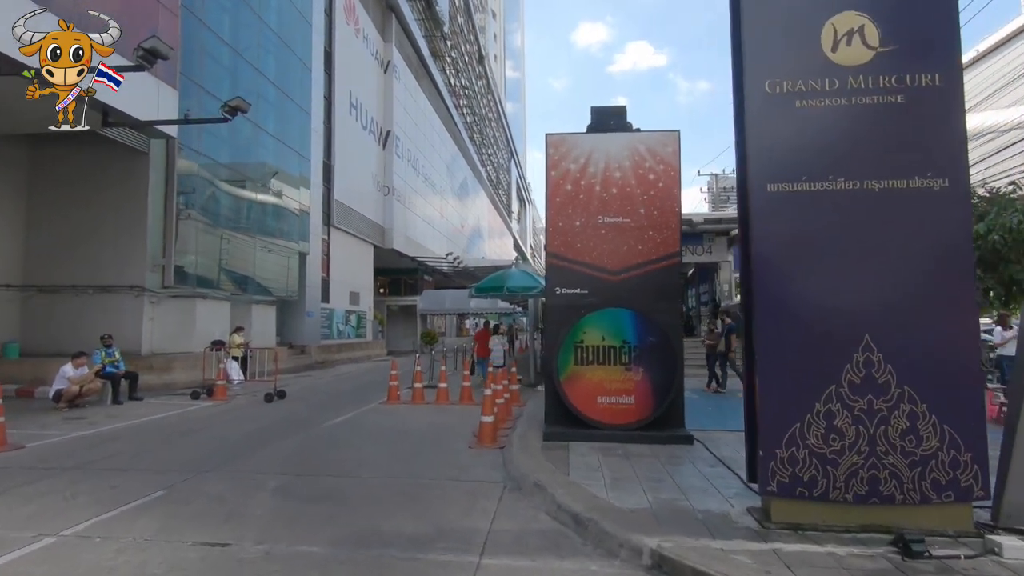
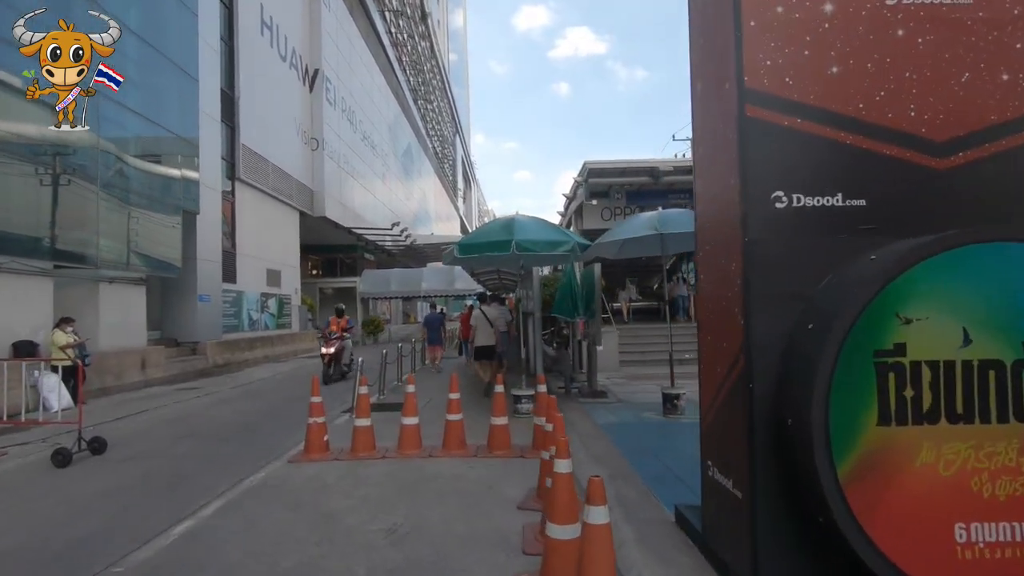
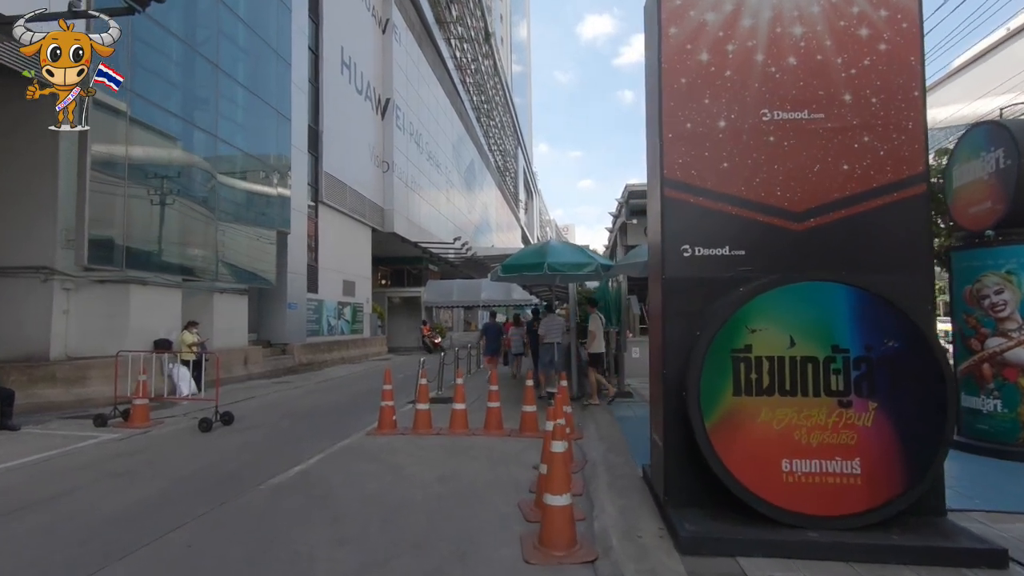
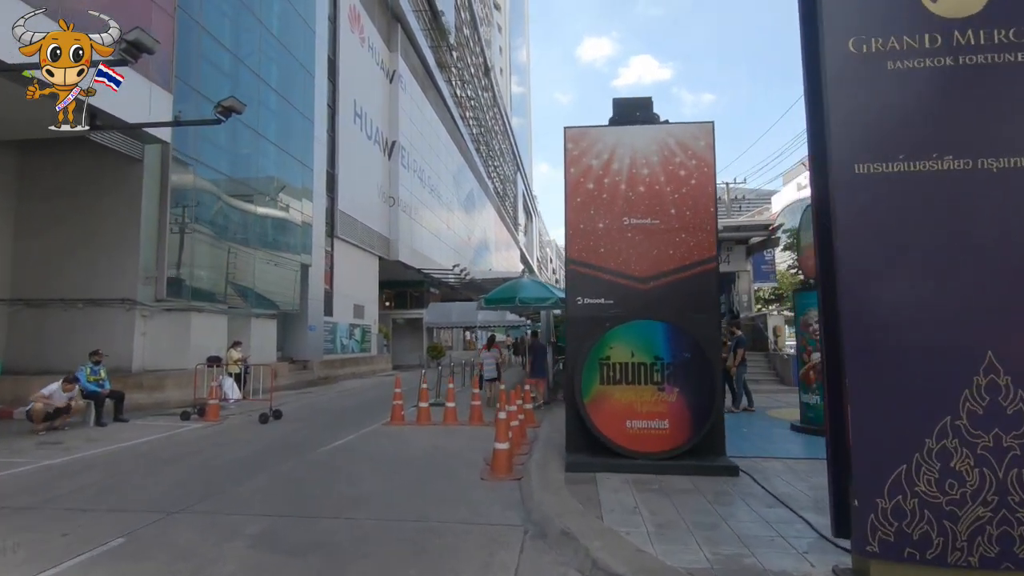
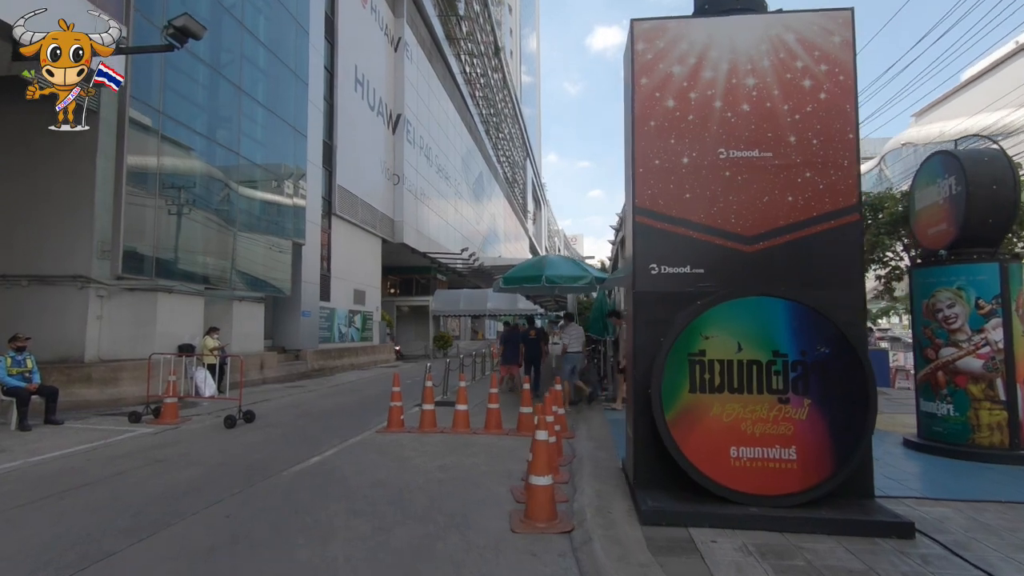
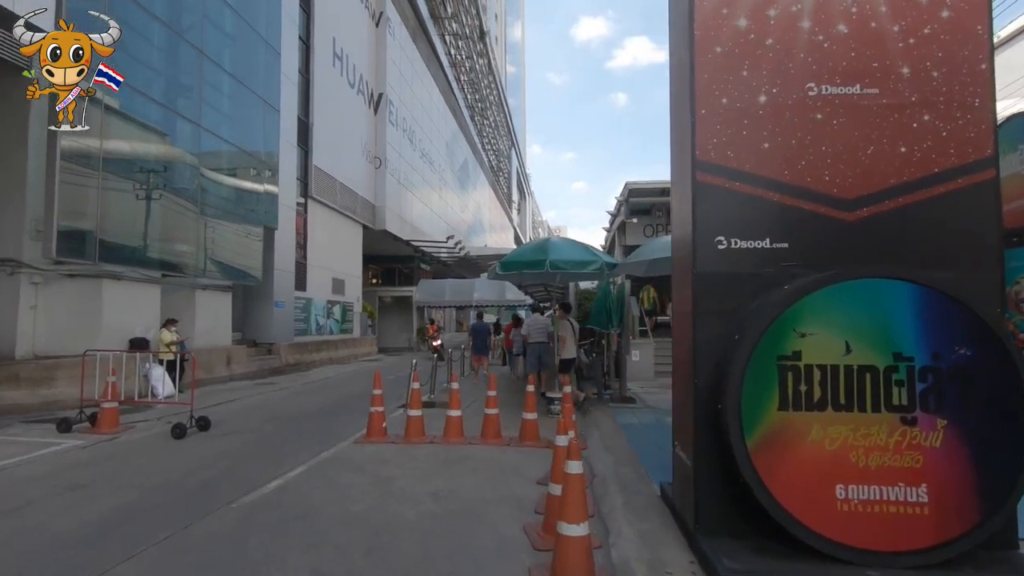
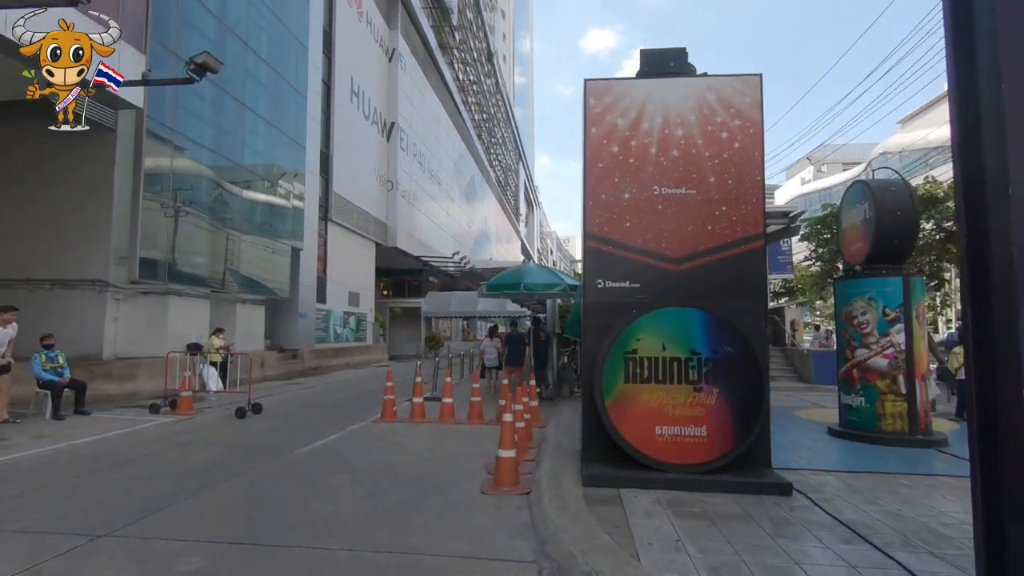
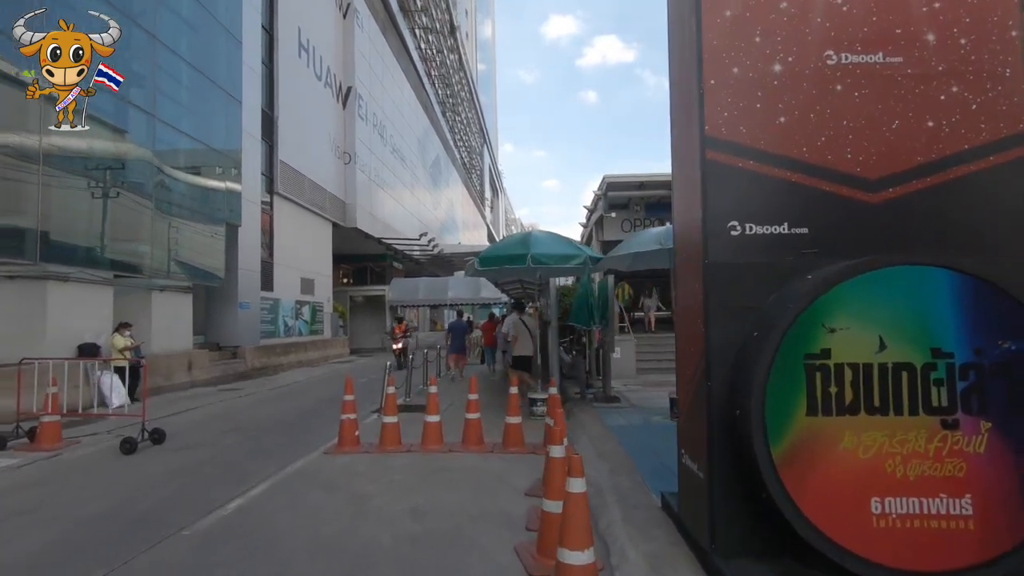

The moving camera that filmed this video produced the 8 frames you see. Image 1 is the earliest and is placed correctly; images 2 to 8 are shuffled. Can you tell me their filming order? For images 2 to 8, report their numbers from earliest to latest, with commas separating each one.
4, 7, 5, 3, 6, 8, 2
